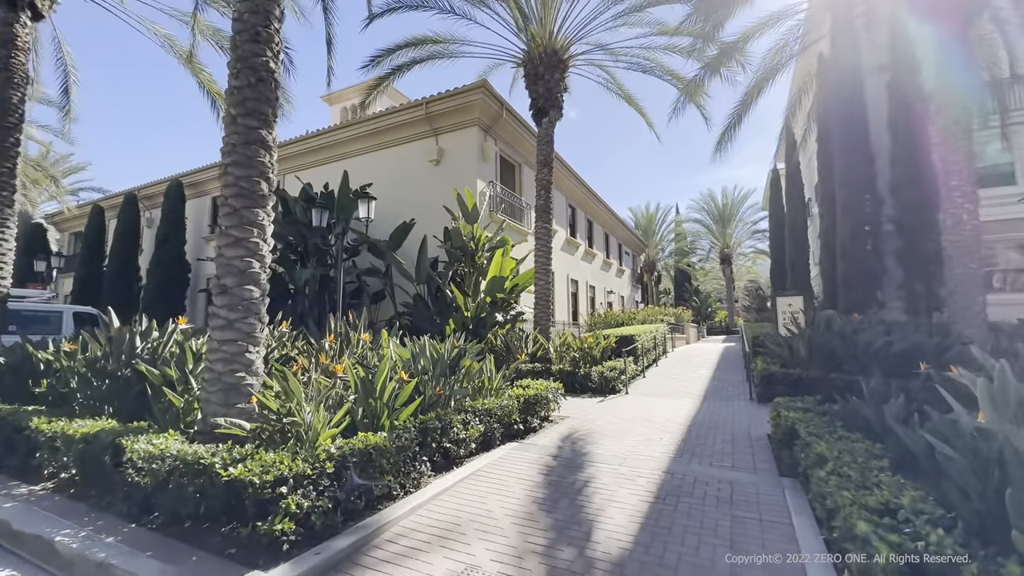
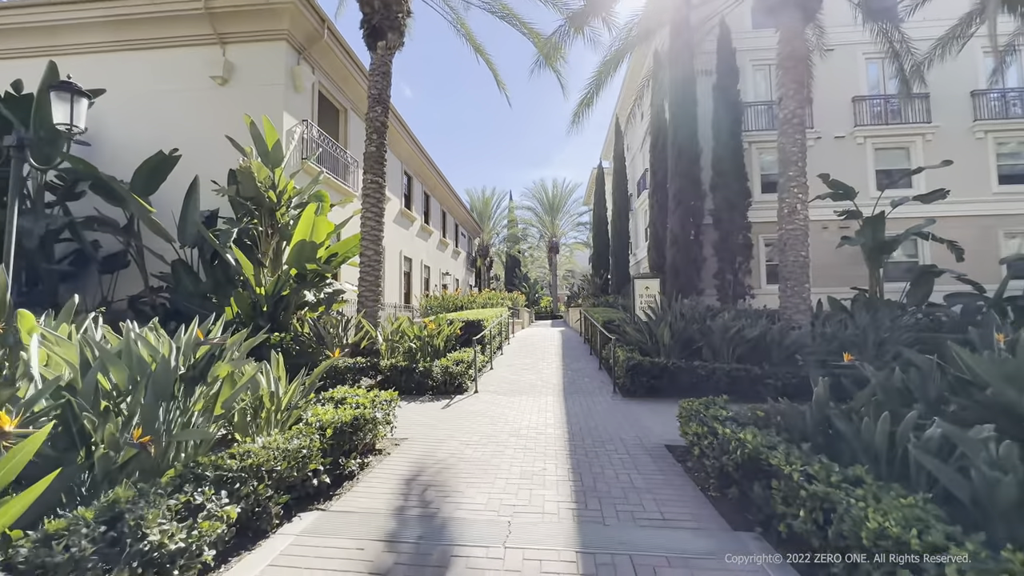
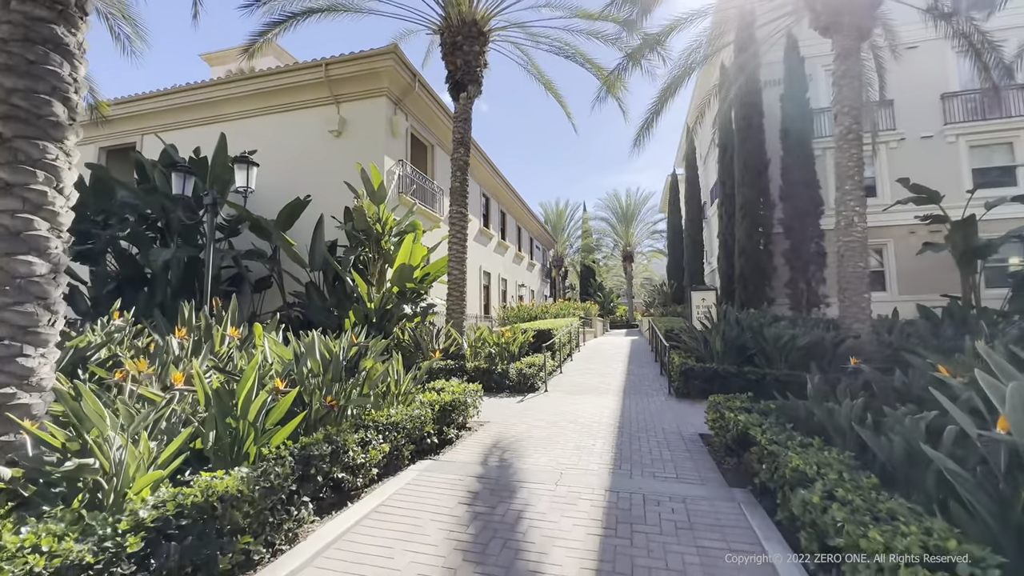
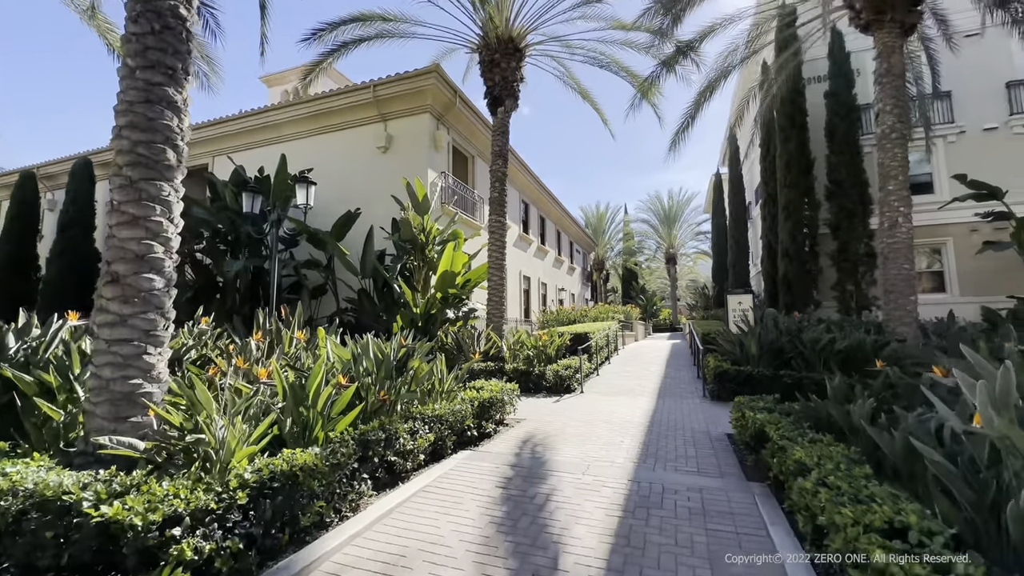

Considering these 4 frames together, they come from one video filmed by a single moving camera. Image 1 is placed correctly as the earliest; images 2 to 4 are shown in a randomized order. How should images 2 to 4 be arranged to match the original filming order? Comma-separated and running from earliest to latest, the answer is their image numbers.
4, 3, 2
